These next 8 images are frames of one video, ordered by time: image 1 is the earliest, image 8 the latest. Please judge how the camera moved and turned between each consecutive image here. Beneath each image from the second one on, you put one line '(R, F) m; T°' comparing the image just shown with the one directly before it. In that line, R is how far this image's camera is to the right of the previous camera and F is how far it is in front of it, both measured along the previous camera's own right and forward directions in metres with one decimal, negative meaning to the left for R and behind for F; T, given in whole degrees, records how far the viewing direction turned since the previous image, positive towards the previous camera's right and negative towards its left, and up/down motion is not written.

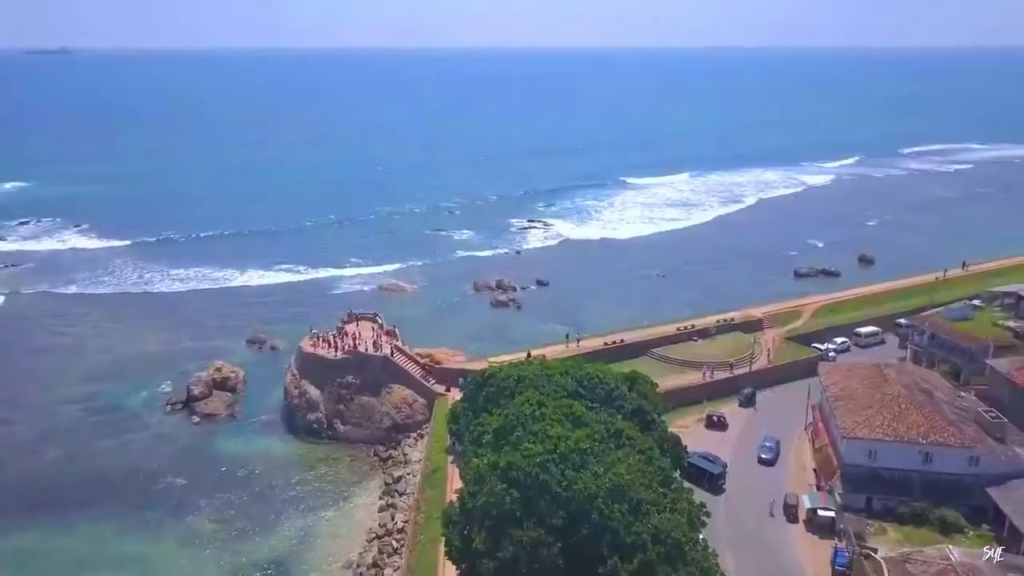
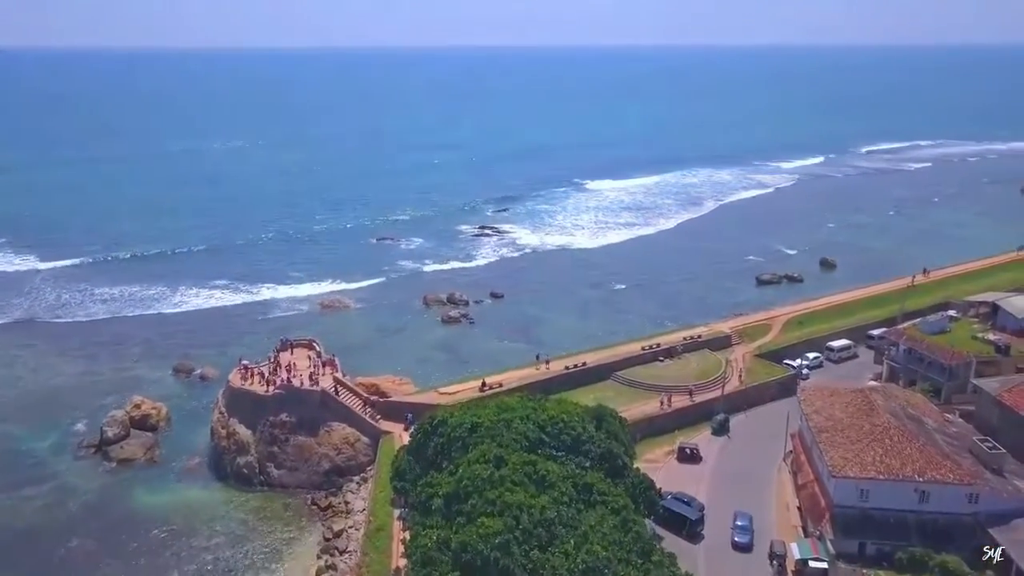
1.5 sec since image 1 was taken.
(+0.1, +3.3) m; +3°
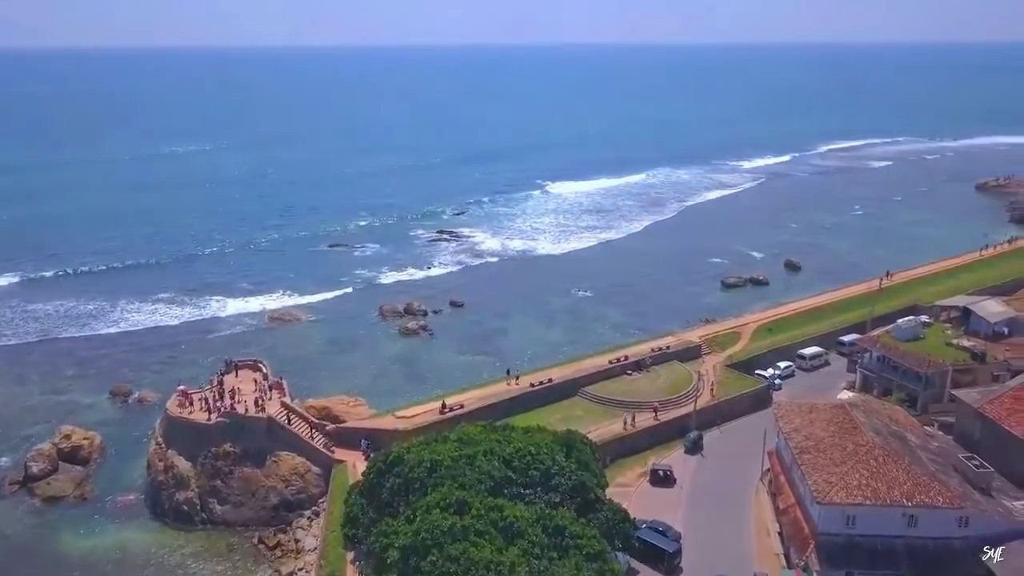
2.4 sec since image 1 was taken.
(0.0, +2.0) m; +3°
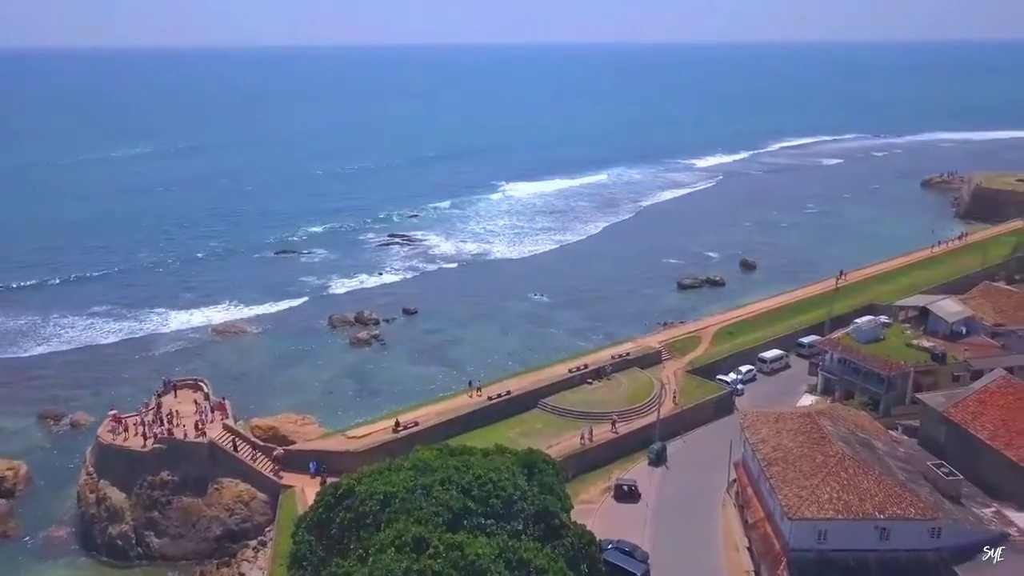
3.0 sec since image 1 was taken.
(0.0, +1.4) m; +3°
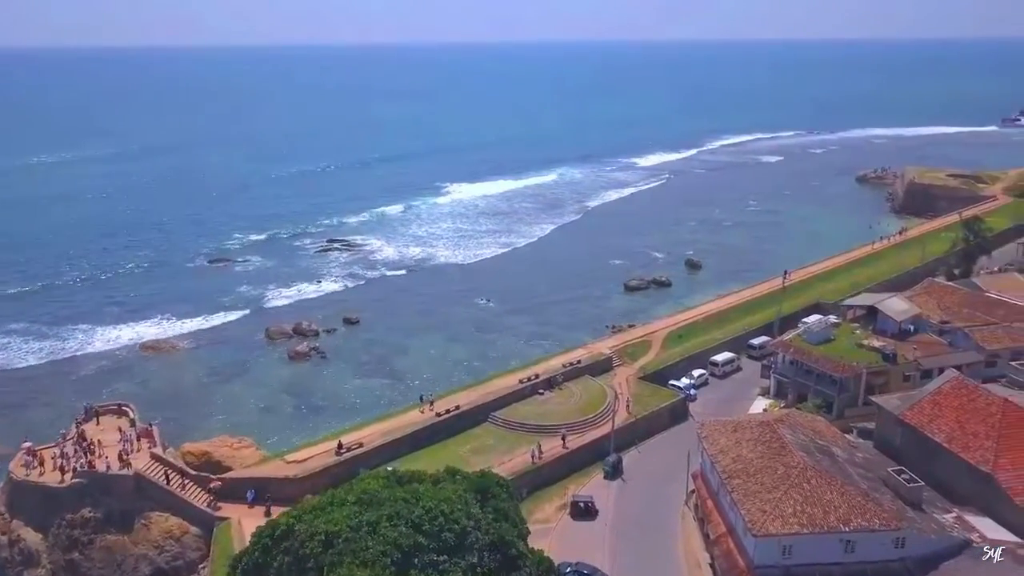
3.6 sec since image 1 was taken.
(-0.1, +1.4) m; +4°
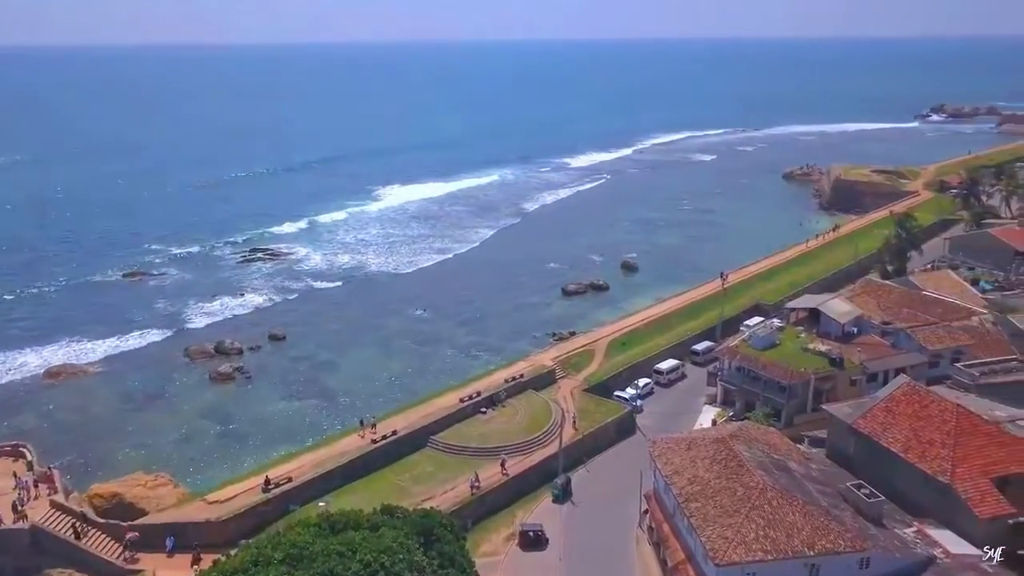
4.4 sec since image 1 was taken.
(-0.2, +1.8) m; +5°
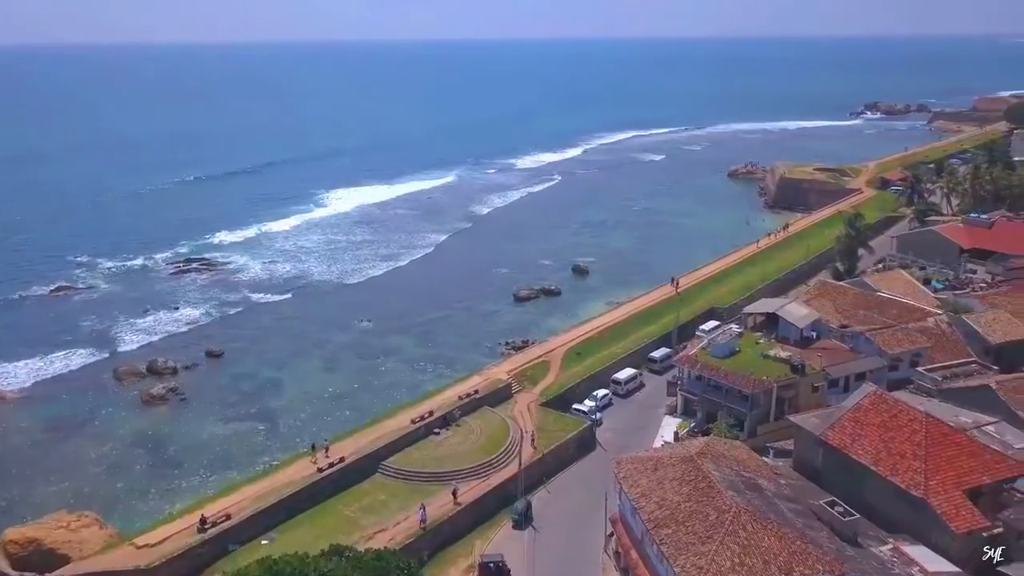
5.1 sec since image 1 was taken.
(-0.2, +1.6) m; +4°
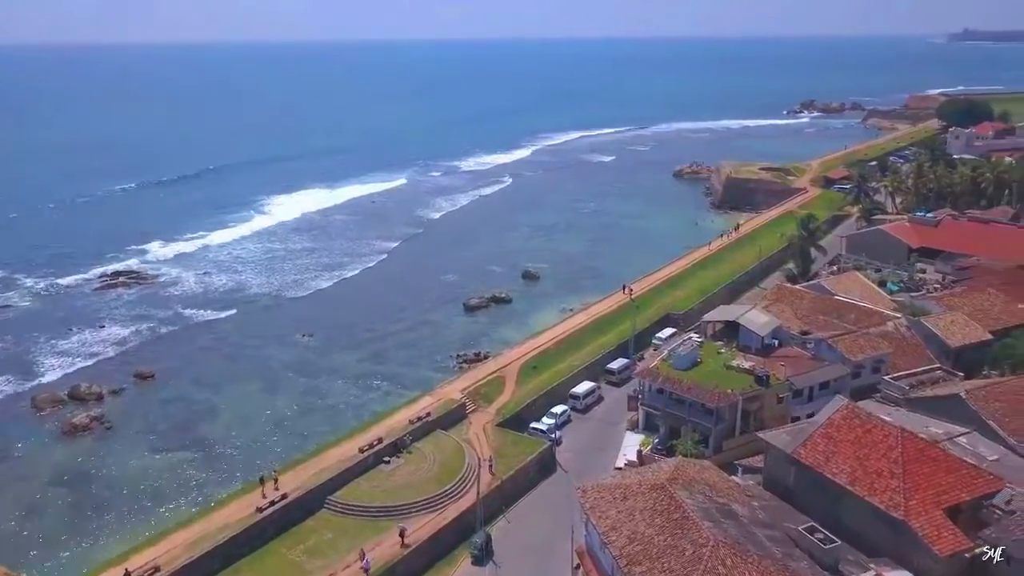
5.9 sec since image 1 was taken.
(-0.3, +1.9) m; +4°
